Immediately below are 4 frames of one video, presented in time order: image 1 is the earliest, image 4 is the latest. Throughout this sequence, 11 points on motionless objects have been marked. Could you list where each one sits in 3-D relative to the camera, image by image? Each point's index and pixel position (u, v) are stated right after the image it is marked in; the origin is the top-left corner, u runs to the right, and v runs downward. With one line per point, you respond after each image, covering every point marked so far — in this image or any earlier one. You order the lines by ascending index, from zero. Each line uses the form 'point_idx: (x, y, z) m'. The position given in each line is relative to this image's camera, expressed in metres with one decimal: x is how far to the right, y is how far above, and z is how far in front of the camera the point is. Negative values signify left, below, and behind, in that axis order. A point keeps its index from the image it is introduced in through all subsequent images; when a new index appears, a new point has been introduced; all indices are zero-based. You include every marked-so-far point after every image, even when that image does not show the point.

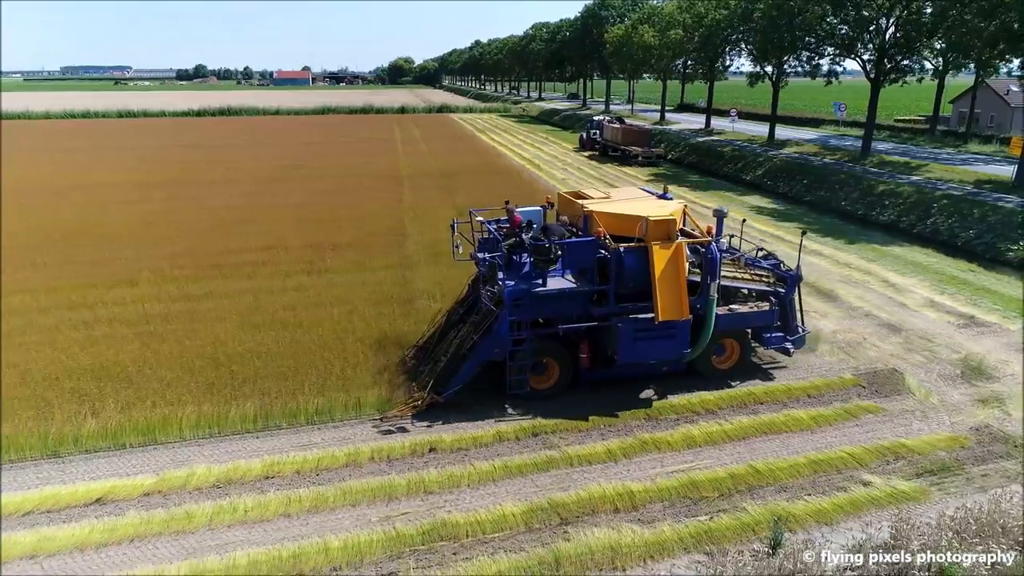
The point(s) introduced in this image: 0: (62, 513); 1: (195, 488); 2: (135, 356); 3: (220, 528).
0: (-4.2, -2.1, +6.8) m
1: (-3.1, -2.0, +7.2) m
2: (-5.1, -0.9, +9.8) m
3: (-2.7, -2.2, +6.6) m
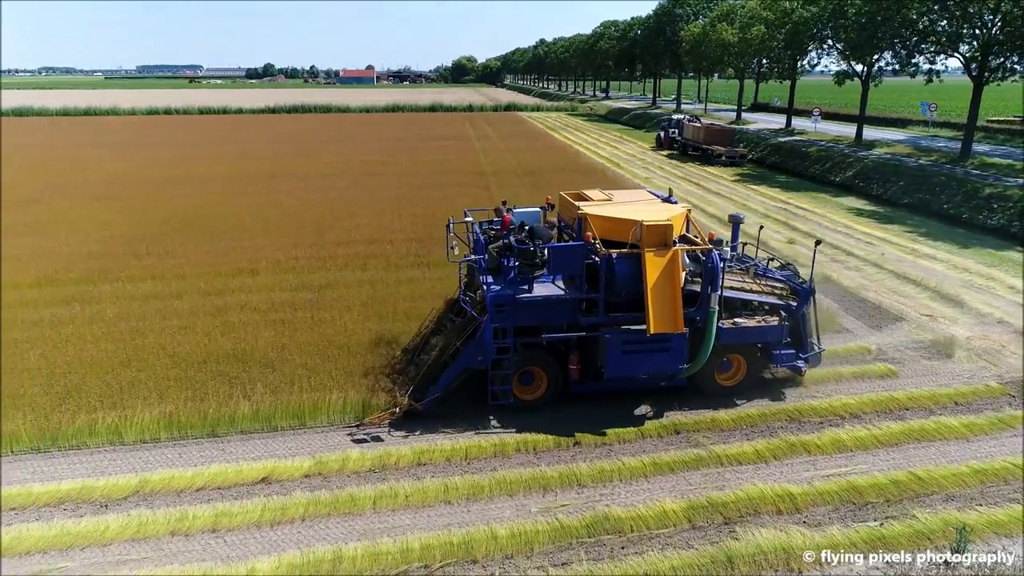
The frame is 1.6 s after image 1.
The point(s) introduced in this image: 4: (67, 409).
0: (-2.7, -2.0, +7.0) m
1: (-1.6, -1.9, +7.3) m
2: (-3.4, -0.7, +10.1) m
3: (-1.2, -2.1, +6.7) m
4: (-5.1, -1.4, +8.3) m
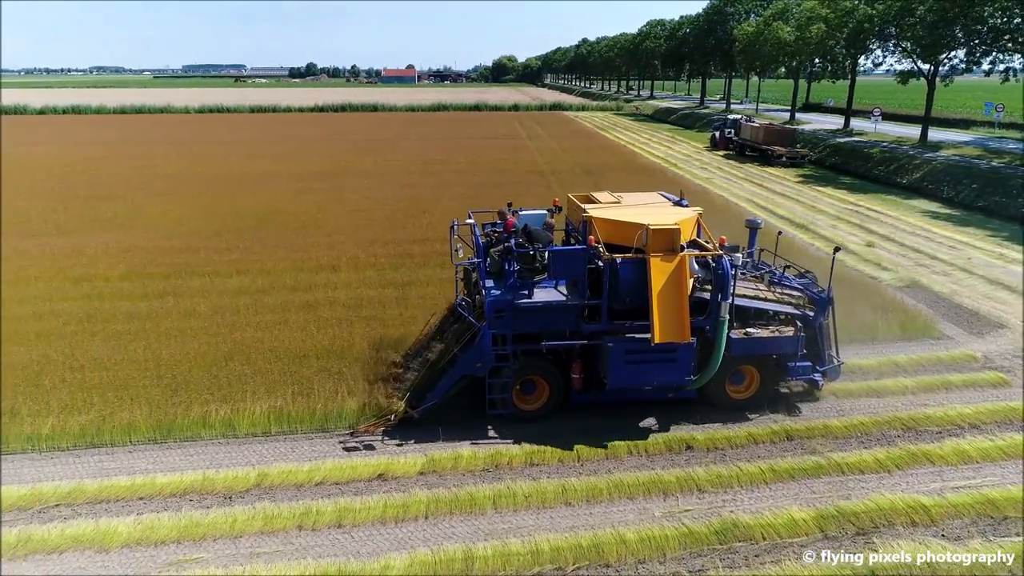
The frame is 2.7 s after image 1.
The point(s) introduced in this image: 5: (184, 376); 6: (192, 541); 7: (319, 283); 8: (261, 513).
0: (-1.6, -1.9, +7.1) m
1: (-0.5, -1.8, +7.3) m
2: (-2.0, -0.7, +10.1) m
3: (0.0, -2.1, +6.7) m
4: (-3.9, -1.3, +8.4) m
5: (-4.1, -1.1, +8.9) m
6: (-2.8, -2.2, +6.3) m
7: (-3.3, +0.1, +12.4) m
8: (-2.3, -2.1, +6.6) m
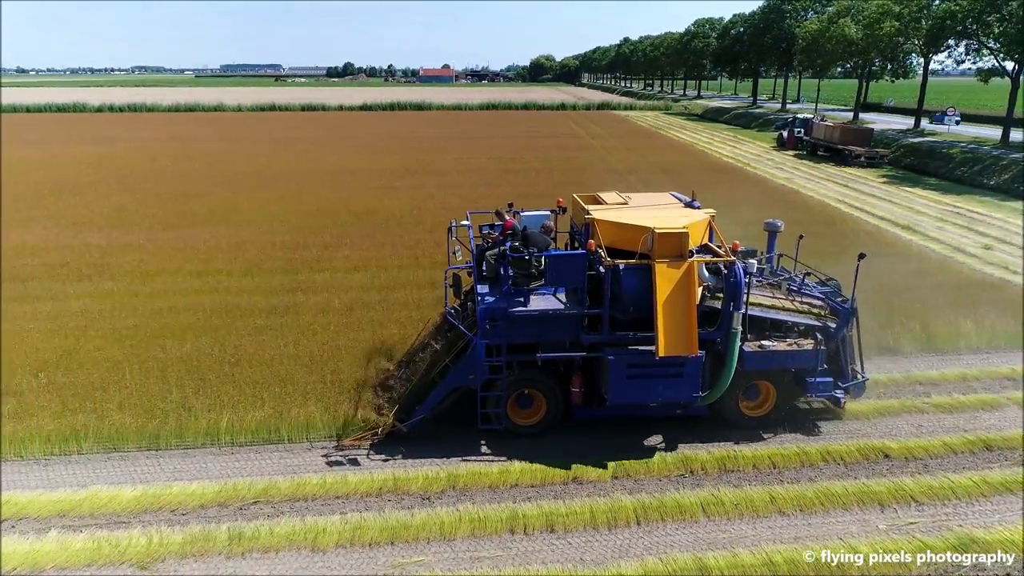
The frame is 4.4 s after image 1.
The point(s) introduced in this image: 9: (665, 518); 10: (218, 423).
0: (+0.3, -1.9, +6.9) m
1: (+1.5, -1.8, +7.0) m
2: (0.0, -0.7, +9.9) m
3: (+1.9, -2.1, +6.4) m
4: (-1.9, -1.3, +8.3) m
5: (-2.1, -1.0, +8.8) m
6: (-0.9, -2.1, +6.1) m
7: (-1.2, +0.1, +12.3) m
8: (-0.4, -2.0, +6.4) m
9: (+1.4, -2.0, +6.4) m
10: (-3.2, -1.5, +7.7) m
